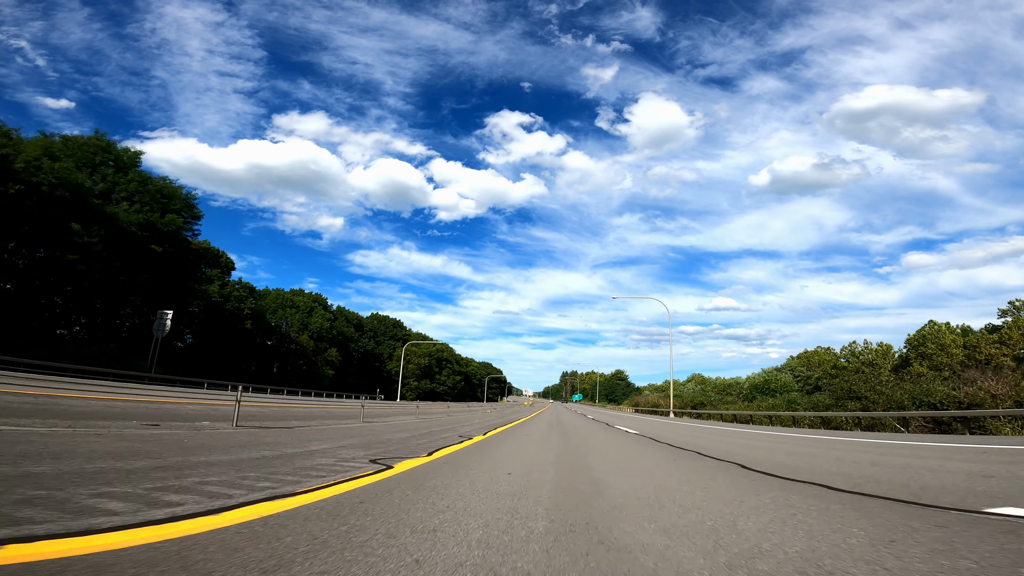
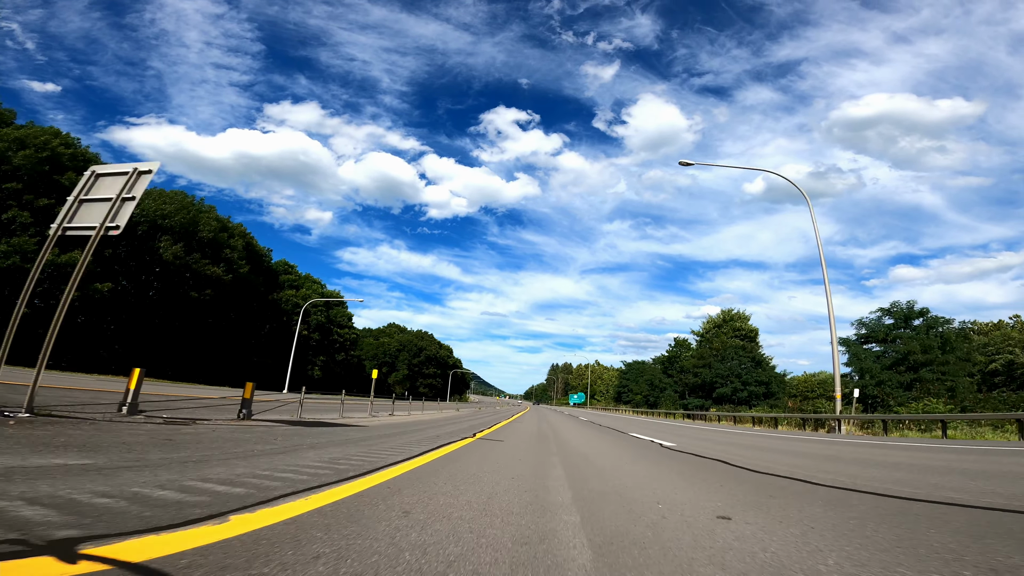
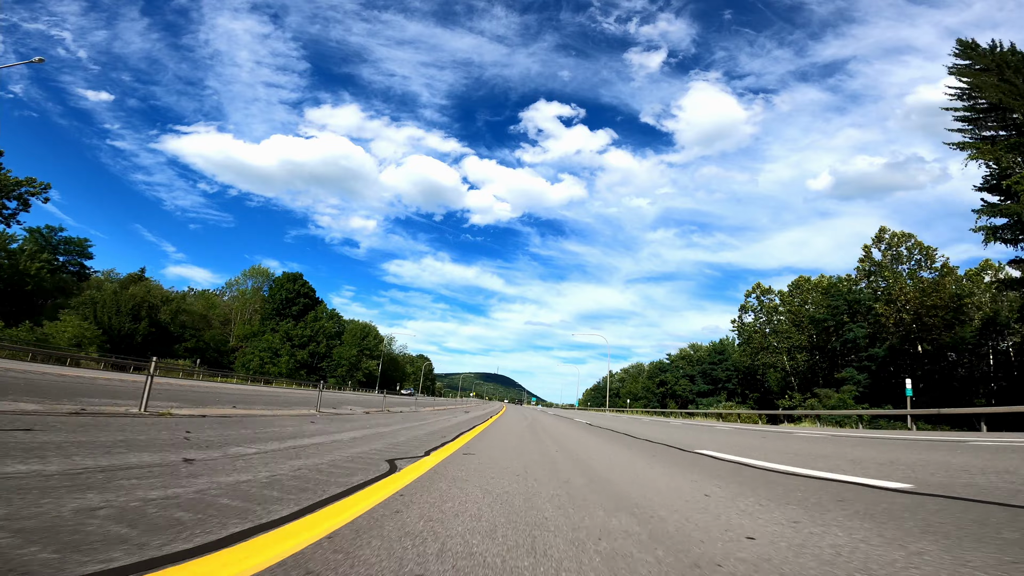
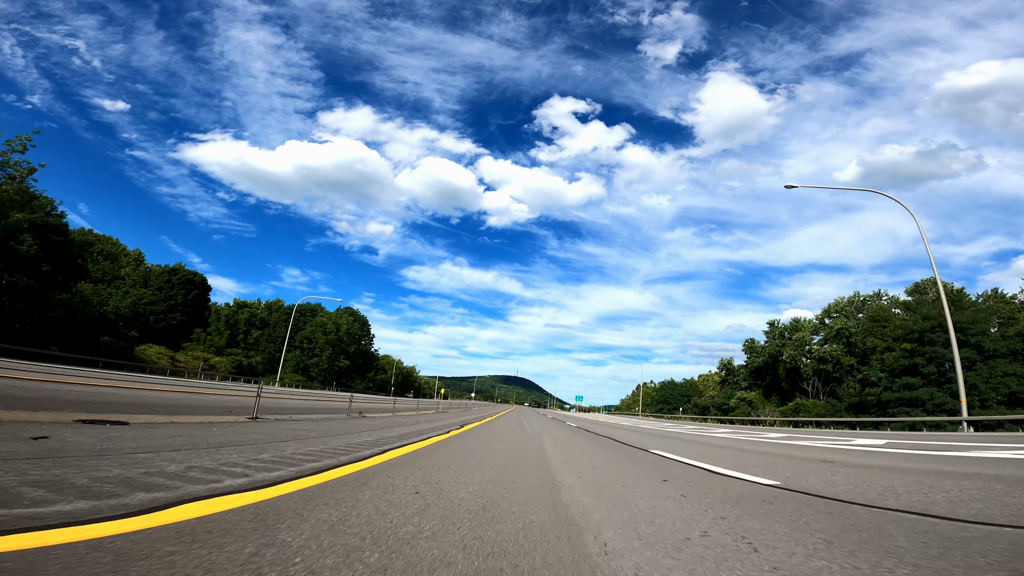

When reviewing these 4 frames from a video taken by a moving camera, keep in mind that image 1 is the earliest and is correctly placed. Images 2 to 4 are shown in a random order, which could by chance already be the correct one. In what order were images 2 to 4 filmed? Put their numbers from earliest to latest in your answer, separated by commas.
2, 3, 4
